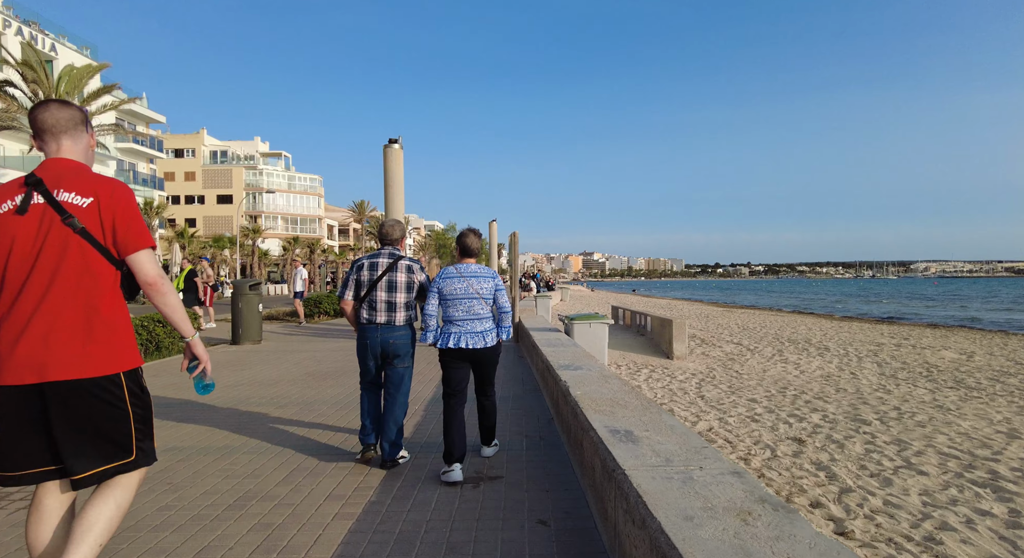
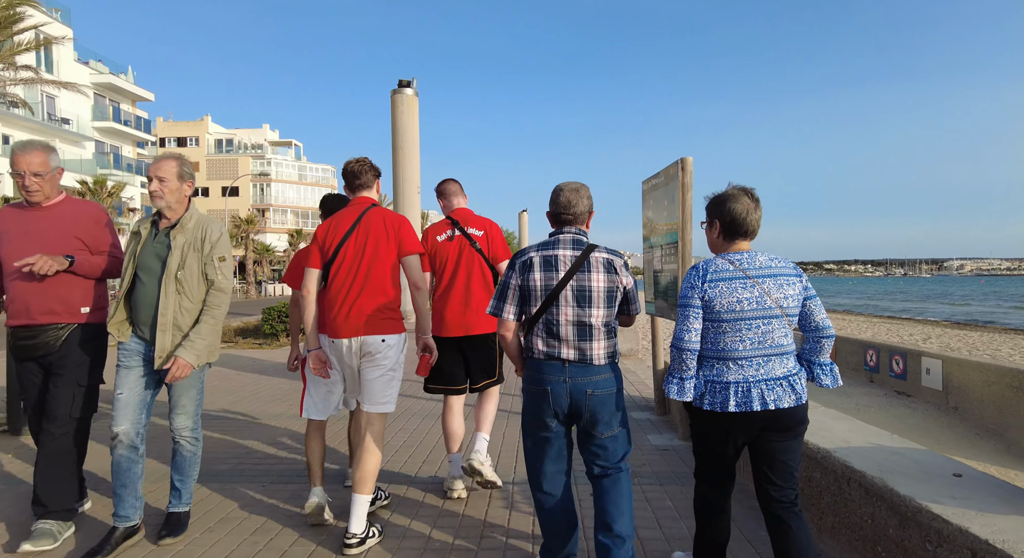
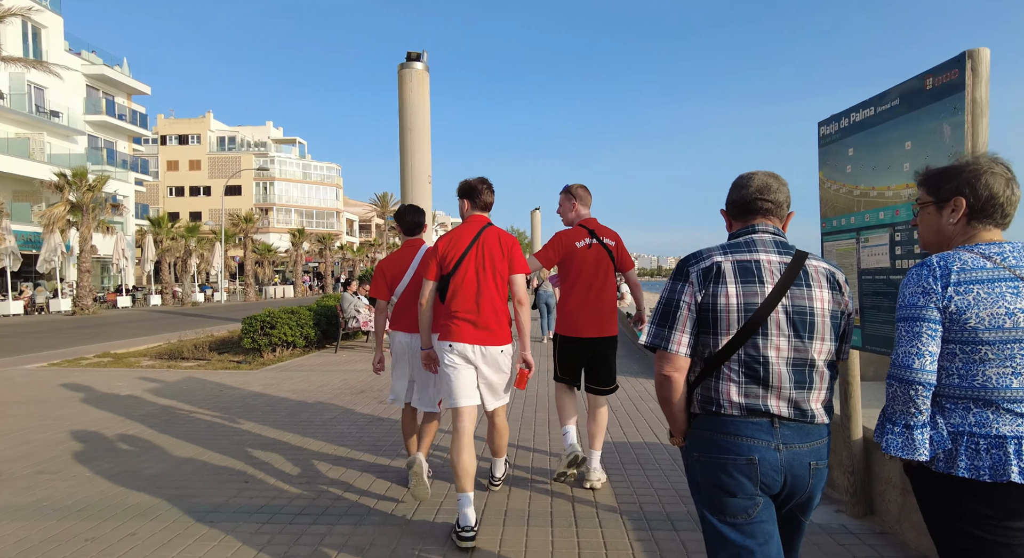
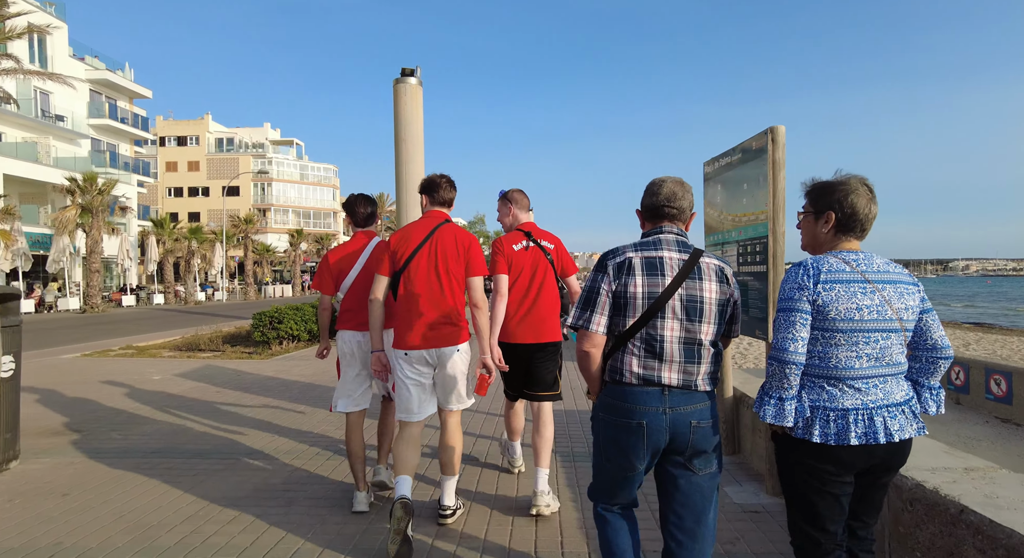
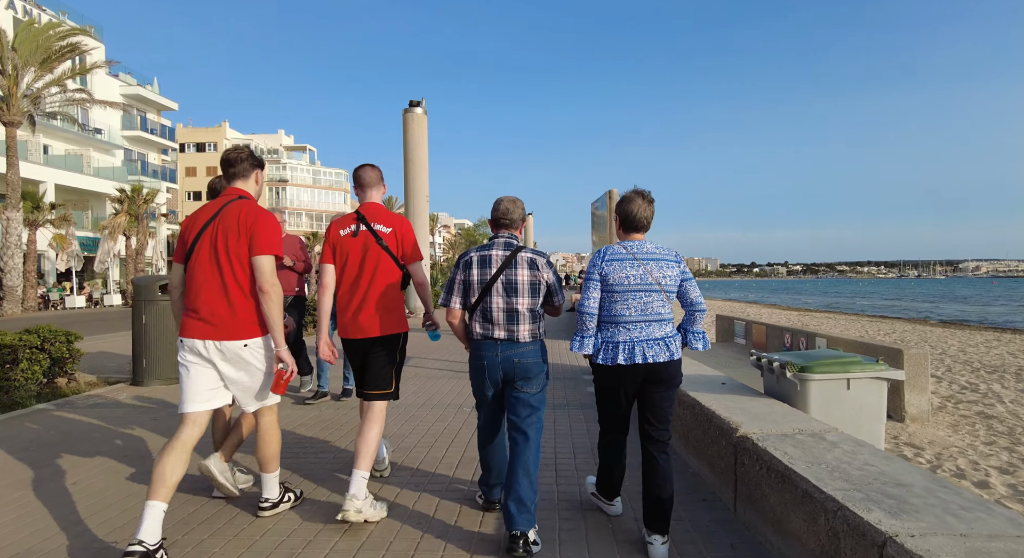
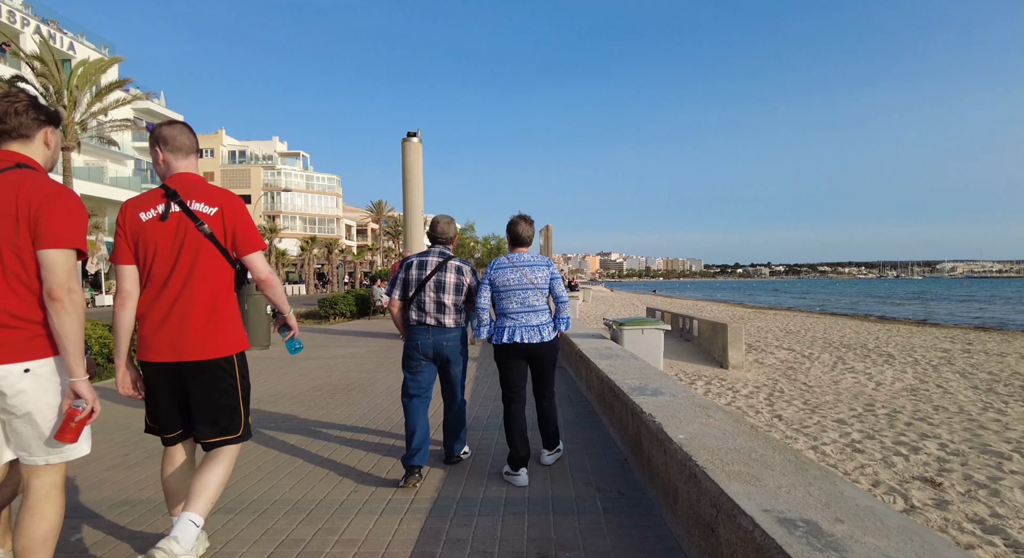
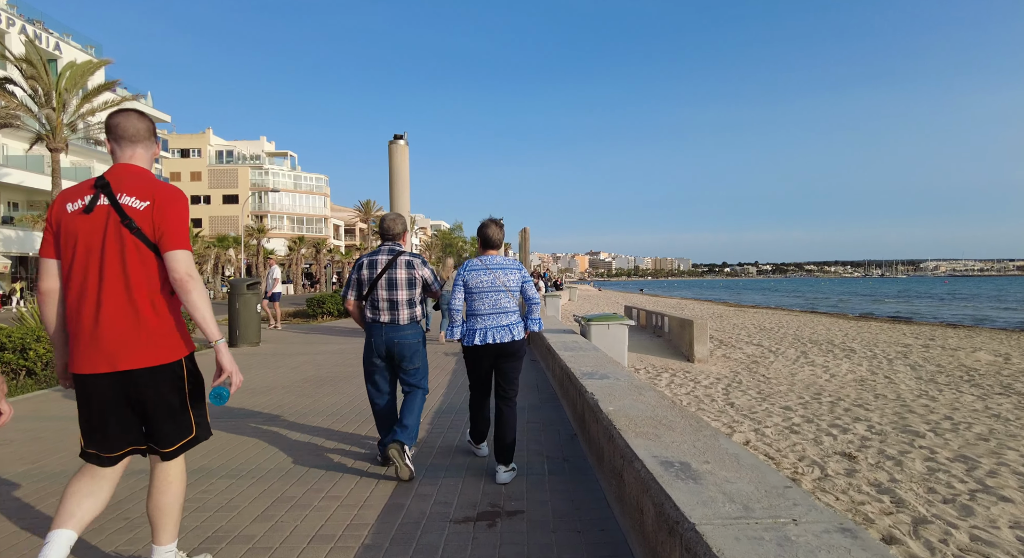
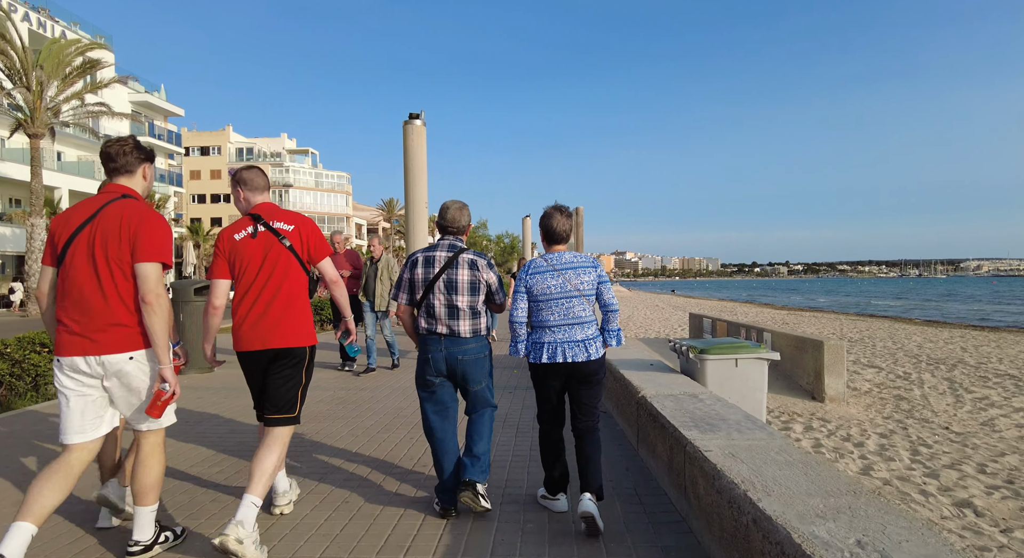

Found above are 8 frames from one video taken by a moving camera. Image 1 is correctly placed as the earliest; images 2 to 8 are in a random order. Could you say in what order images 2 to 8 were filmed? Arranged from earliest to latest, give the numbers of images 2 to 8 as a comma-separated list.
7, 6, 8, 5, 2, 4, 3
